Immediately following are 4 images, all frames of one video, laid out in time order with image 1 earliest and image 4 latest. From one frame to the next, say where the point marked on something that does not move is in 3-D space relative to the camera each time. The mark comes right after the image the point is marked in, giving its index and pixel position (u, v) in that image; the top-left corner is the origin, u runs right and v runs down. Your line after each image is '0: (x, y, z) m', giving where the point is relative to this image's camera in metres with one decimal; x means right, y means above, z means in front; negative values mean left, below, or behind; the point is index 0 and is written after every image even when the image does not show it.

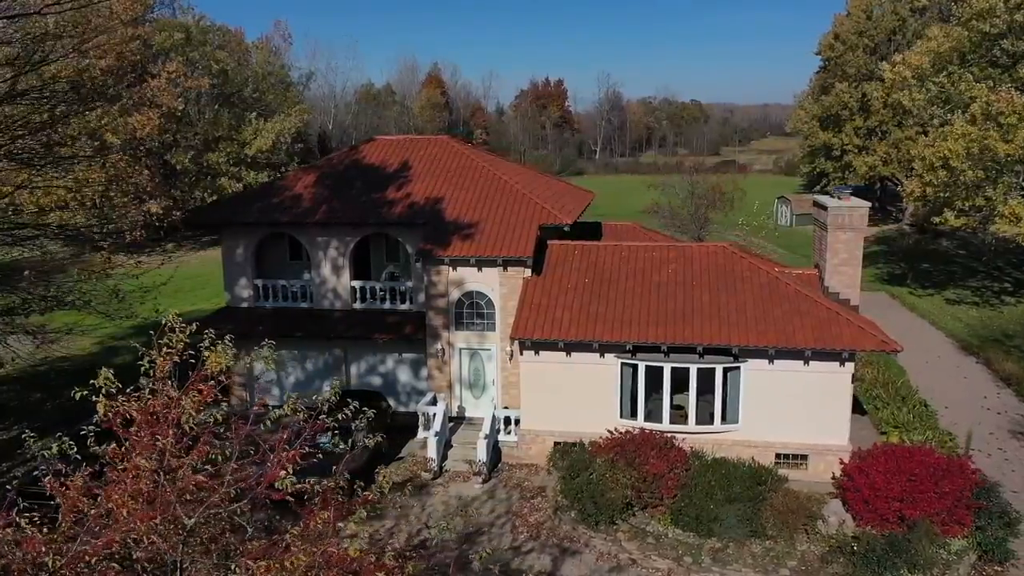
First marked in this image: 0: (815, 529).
0: (+6.3, -5.0, +15.8) m
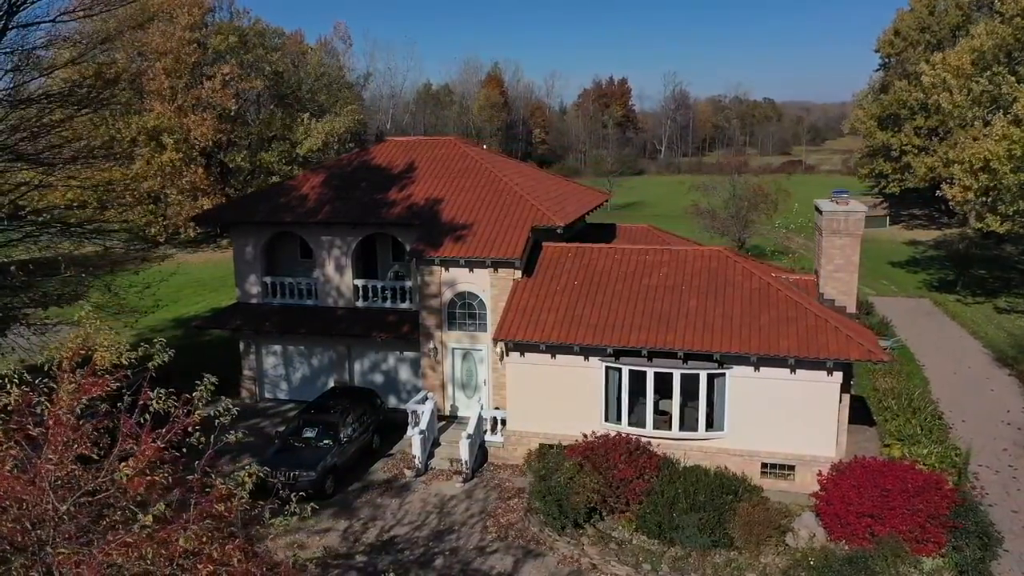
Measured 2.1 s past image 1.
0: (+5.5, -5.1, +15.4) m
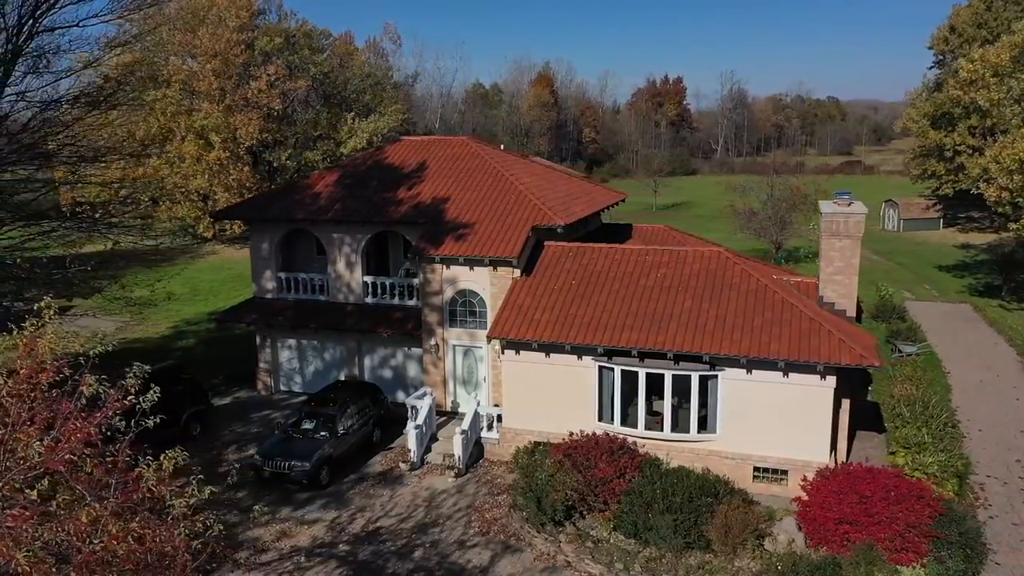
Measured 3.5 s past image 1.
0: (+5.0, -5.2, +15.3) m
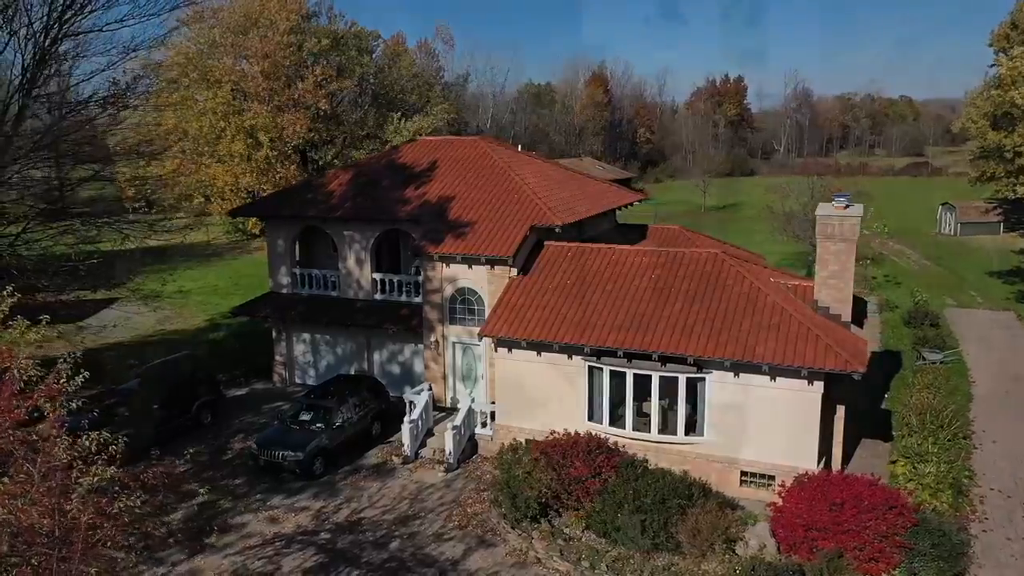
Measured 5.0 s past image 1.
0: (+4.3, -5.2, +15.2) m
